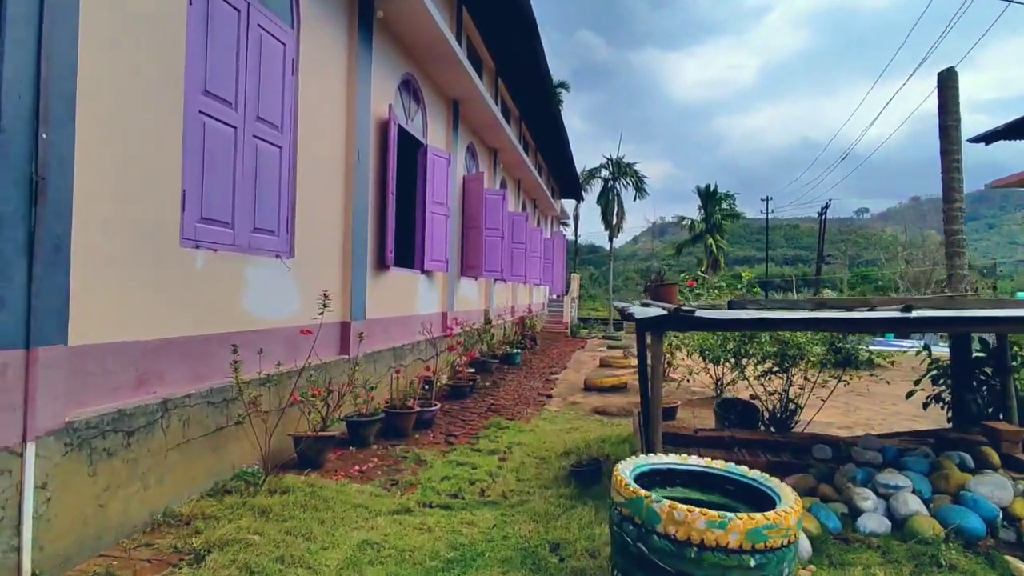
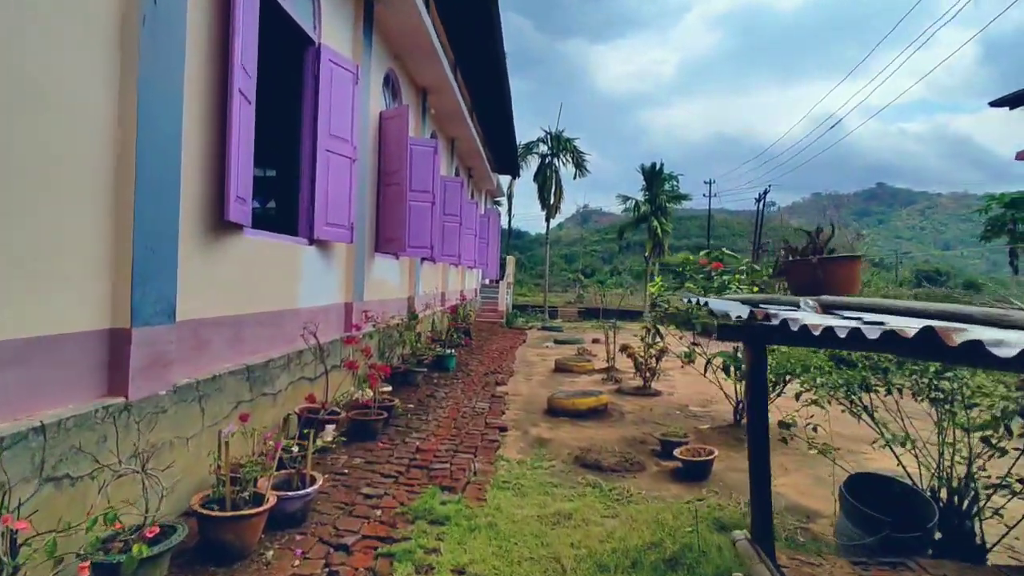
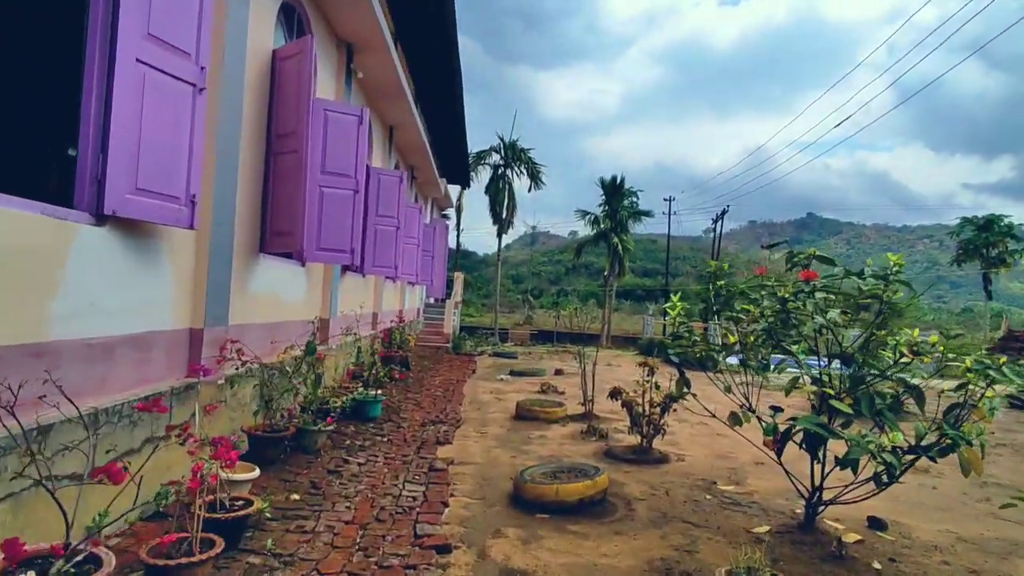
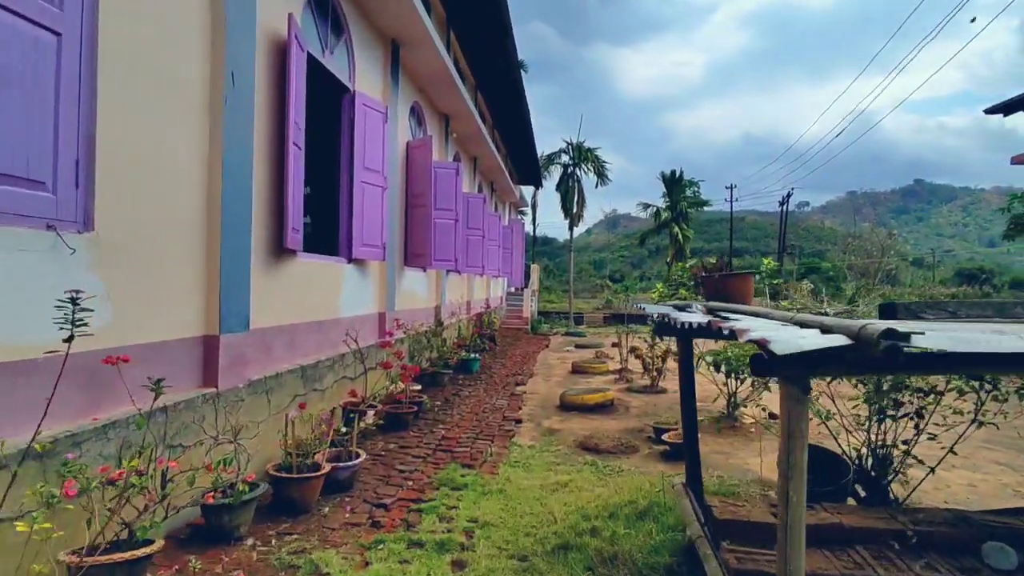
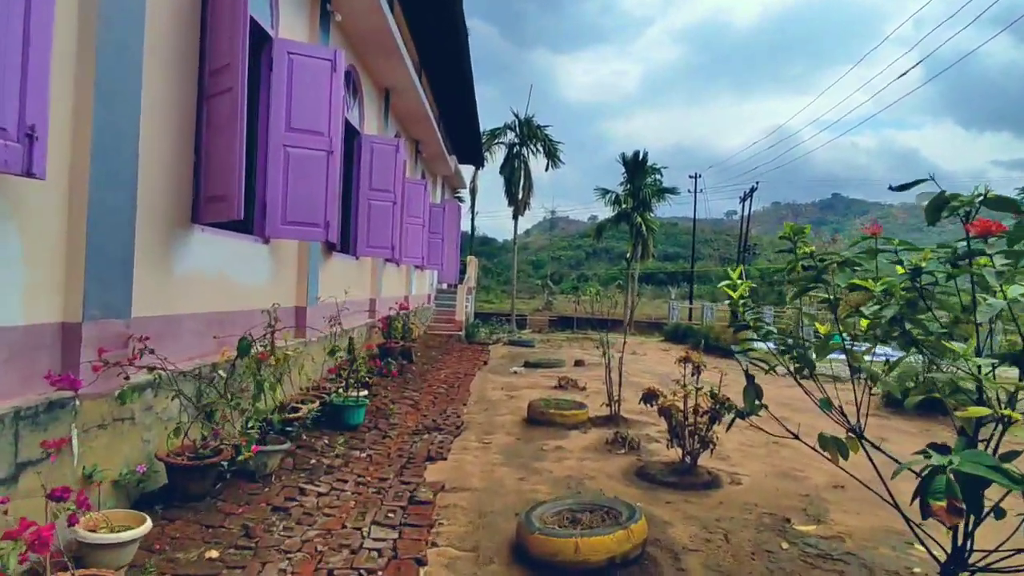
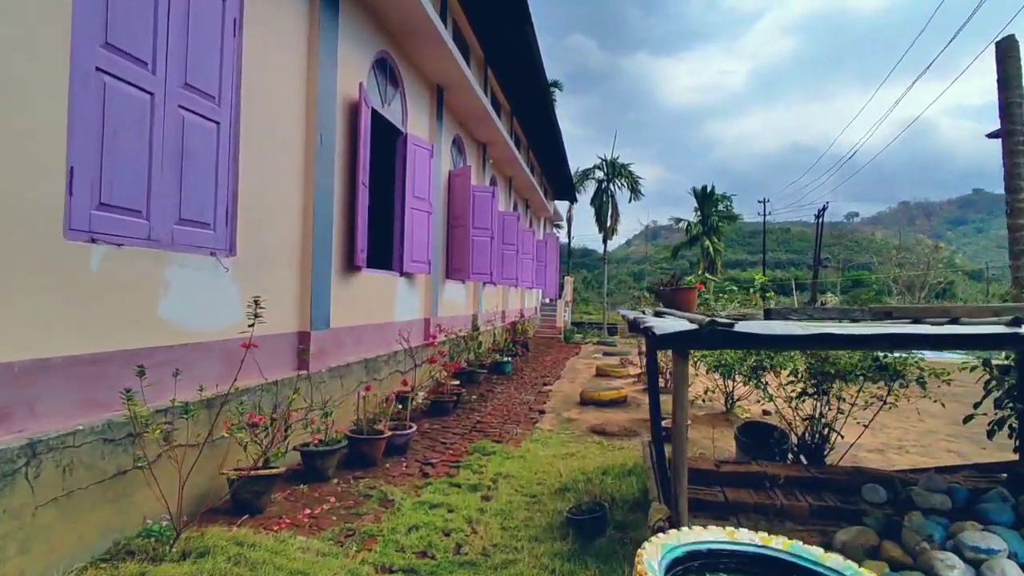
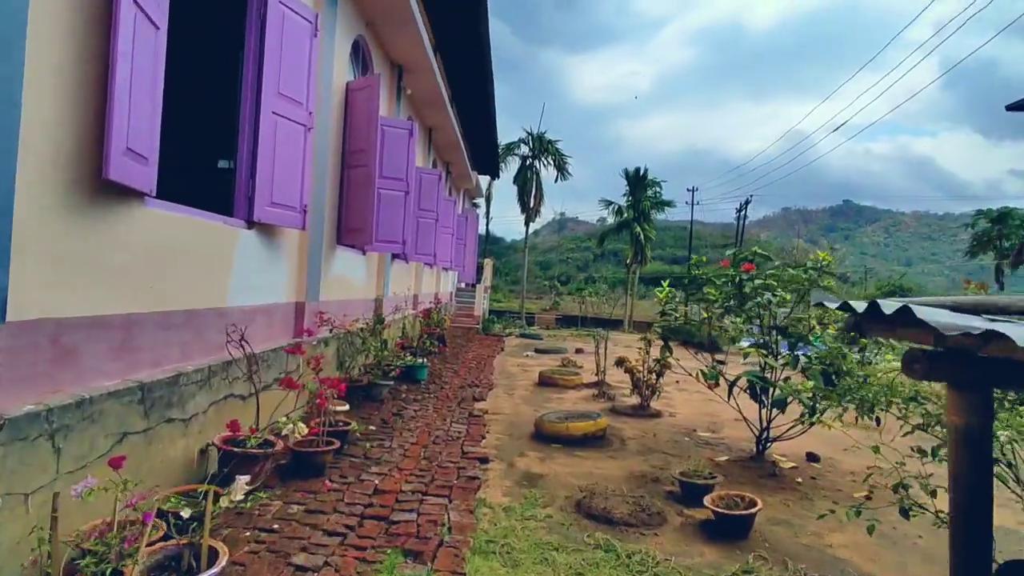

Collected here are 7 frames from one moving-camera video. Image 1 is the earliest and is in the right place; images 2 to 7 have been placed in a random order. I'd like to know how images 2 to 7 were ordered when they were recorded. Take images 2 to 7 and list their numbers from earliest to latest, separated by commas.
6, 4, 2, 7, 3, 5
